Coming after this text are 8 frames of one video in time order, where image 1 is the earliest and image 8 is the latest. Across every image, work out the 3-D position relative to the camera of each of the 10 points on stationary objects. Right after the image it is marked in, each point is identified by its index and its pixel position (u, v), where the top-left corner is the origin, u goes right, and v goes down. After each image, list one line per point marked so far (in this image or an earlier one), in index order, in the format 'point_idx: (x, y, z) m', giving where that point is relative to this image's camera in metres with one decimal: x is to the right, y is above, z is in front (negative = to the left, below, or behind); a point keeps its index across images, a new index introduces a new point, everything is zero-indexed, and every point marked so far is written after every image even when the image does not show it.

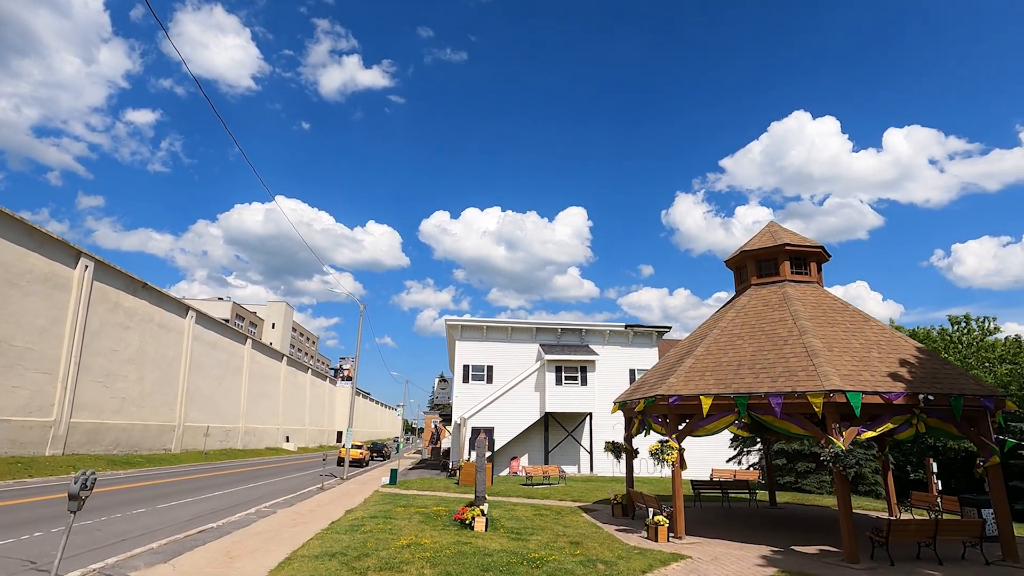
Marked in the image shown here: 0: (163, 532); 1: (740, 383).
0: (-8.7, -6.1, +13.5) m
1: (+5.4, -2.3, +12.9) m
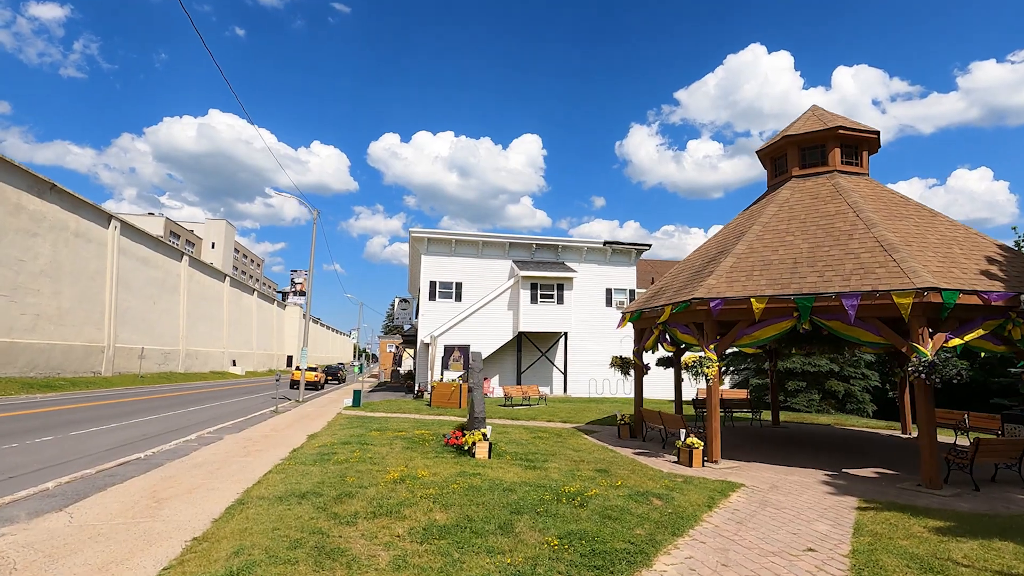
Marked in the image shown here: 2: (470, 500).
0: (-8.6, -3.5, +10.5) m
1: (+5.7, +0.1, +10.6) m
2: (-0.6, -2.9, +7.3) m
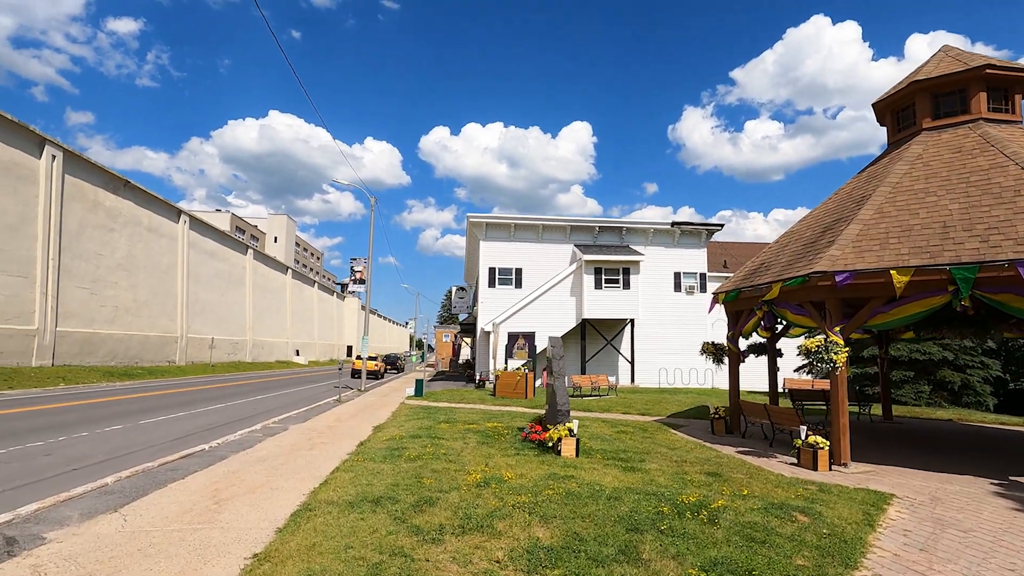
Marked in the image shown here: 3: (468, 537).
0: (-7.0, -3.2, +10.0) m
1: (+7.2, +0.6, +8.7) m
2: (+0.7, -2.5, +6.1) m
3: (-0.4, -2.4, +5.2) m
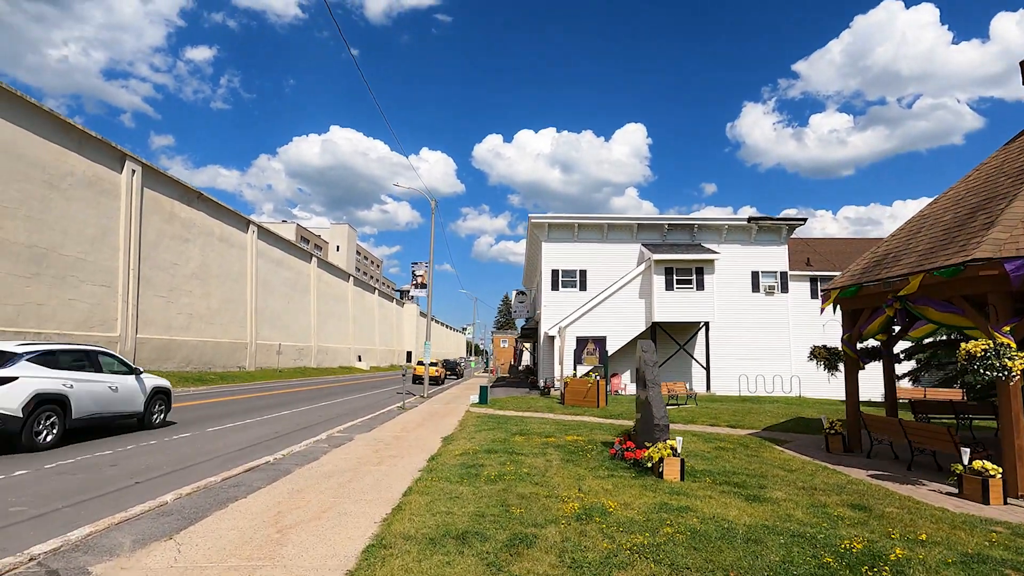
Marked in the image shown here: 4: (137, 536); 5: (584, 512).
0: (-5.5, -3.2, +9.4) m
1: (+8.4, +0.8, +6.8) m
2: (+1.7, -2.4, +4.8) m
3: (+0.6, -2.3, +4.1) m
4: (-4.1, -2.7, +5.8) m
5: (+0.8, -2.5, +6.1) m
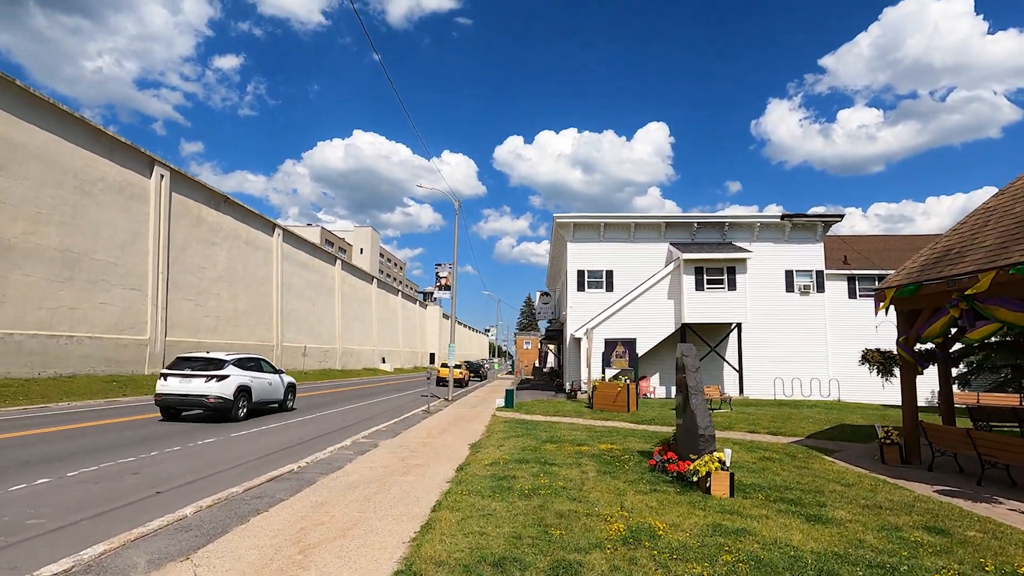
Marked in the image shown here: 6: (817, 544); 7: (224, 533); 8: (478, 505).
0: (-4.9, -3.3, +9.1) m
1: (+8.8, +0.8, +5.9) m
2: (+2.1, -2.4, +4.2) m
3: (+0.9, -2.3, +3.5) m
4: (-3.7, -2.7, +5.5) m
5: (+1.2, -2.5, +5.6) m
6: (+3.1, -2.6, +5.5) m
7: (-3.3, -2.8, +6.3) m
8: (-0.4, -2.7, +6.8) m
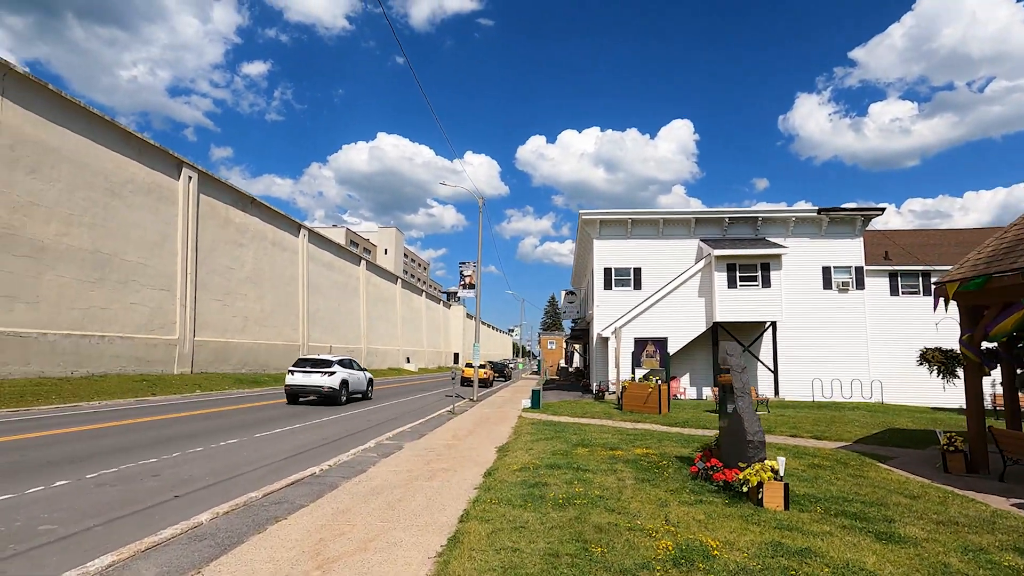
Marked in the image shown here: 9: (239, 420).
0: (-4.4, -3.2, +8.8) m
1: (+9.2, +0.9, +5.0) m
2: (+2.4, -2.3, +3.6) m
3: (+1.1, -2.2, +3.0) m
4: (-3.3, -2.7, +5.1) m
5: (+1.6, -2.5, +5.0) m
6: (+3.4, -2.5, +4.8) m
7: (-3.0, -2.8, +5.9) m
8: (0.0, -2.6, +6.3) m
9: (-8.6, -4.1, +17.0) m
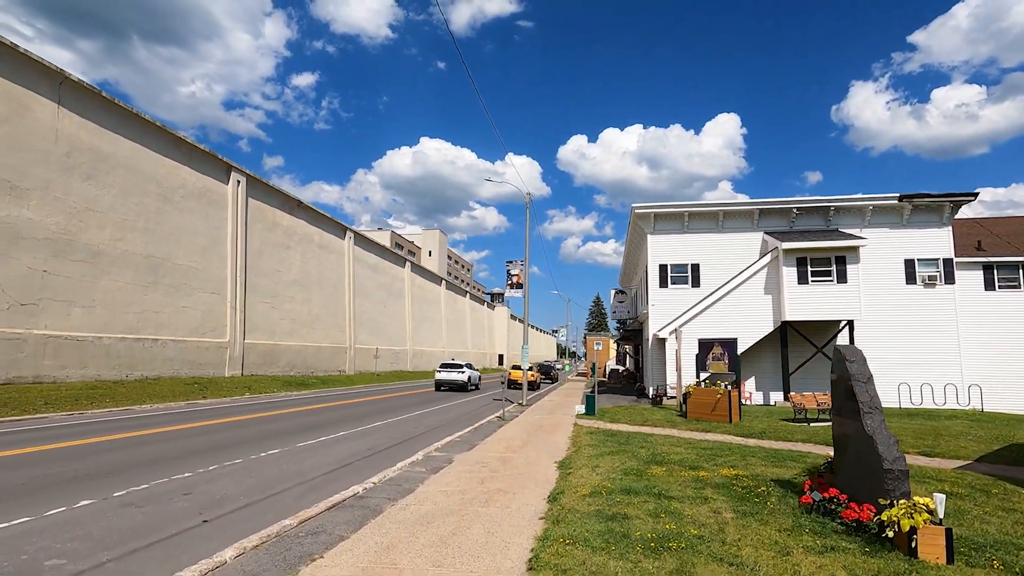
0: (-3.4, -3.2, +7.9) m
1: (+9.8, +1.1, +3.1) m
2: (+2.9, -2.2, +2.2) m
3: (+1.6, -2.1, +1.6) m
4: (-2.6, -2.6, +4.1) m
5: (+2.2, -2.4, +3.6) m
6: (+4.1, -2.4, +3.3) m
7: (-2.2, -2.7, +4.8) m
8: (+0.7, -2.6, +5.0) m
9: (-6.9, -4.2, +16.4) m
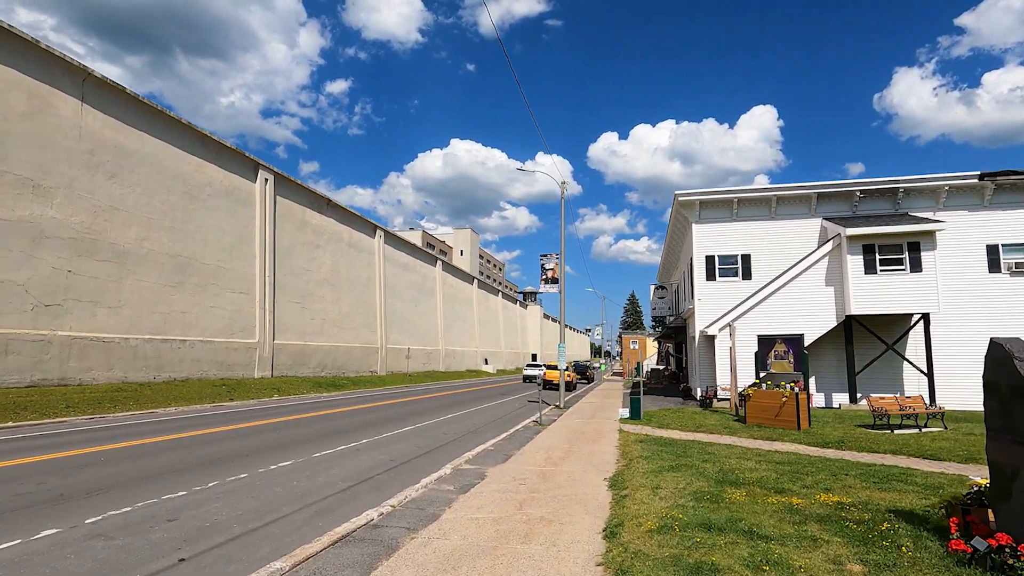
0: (-2.9, -3.0, +6.5) m
1: (+9.9, +1.5, +0.9) m
2: (+3.1, -2.0, +0.4) m
3: (+1.8, -1.9, 0.0) m
4: (-2.3, -2.4, +2.7) m
5: (+2.5, -2.1, +1.9) m
6: (+4.3, -2.1, +1.5) m
7: (-1.8, -2.5, +3.4) m
8: (+1.1, -2.3, +3.4) m
9: (-5.9, -4.0, +15.2) m
